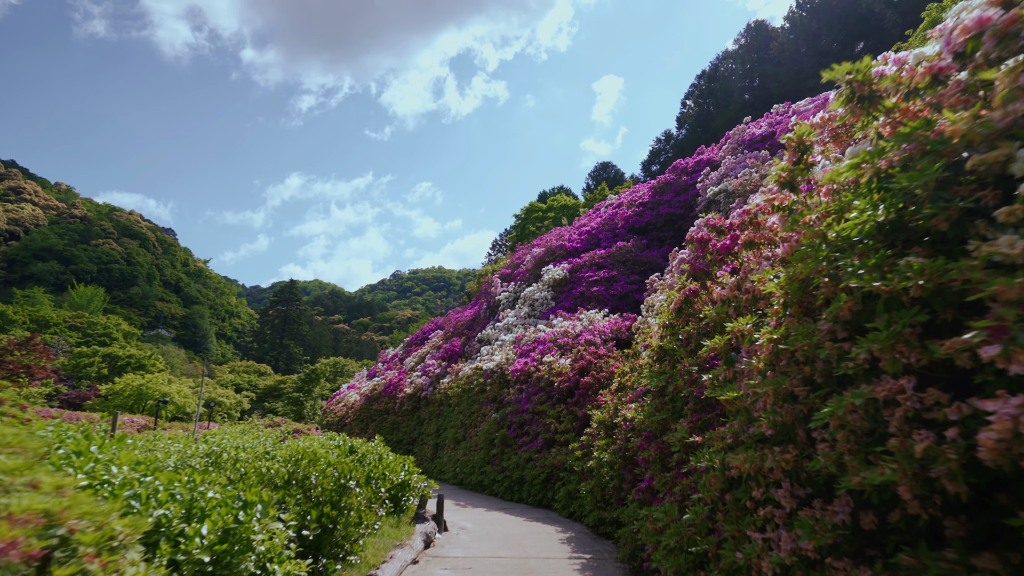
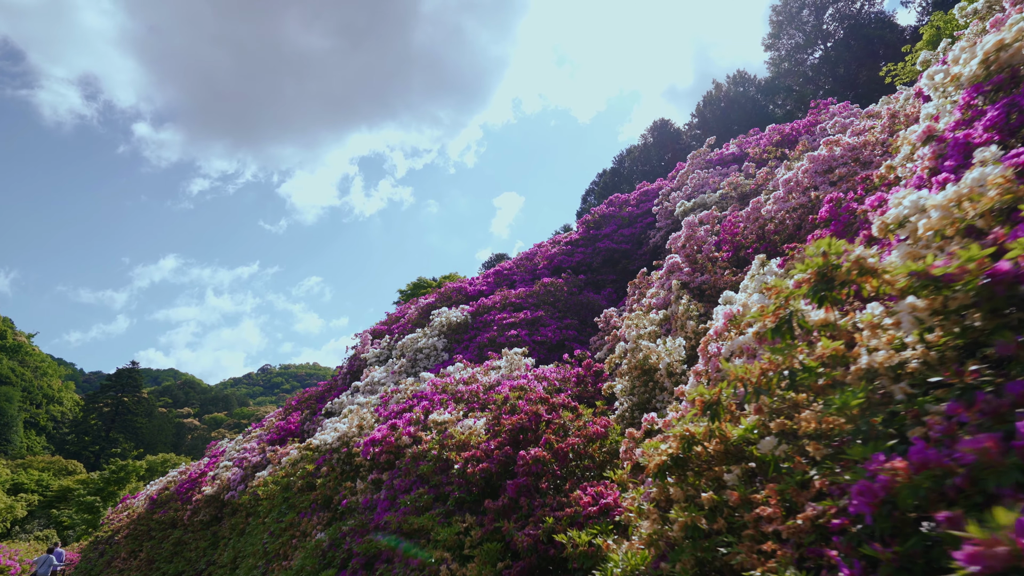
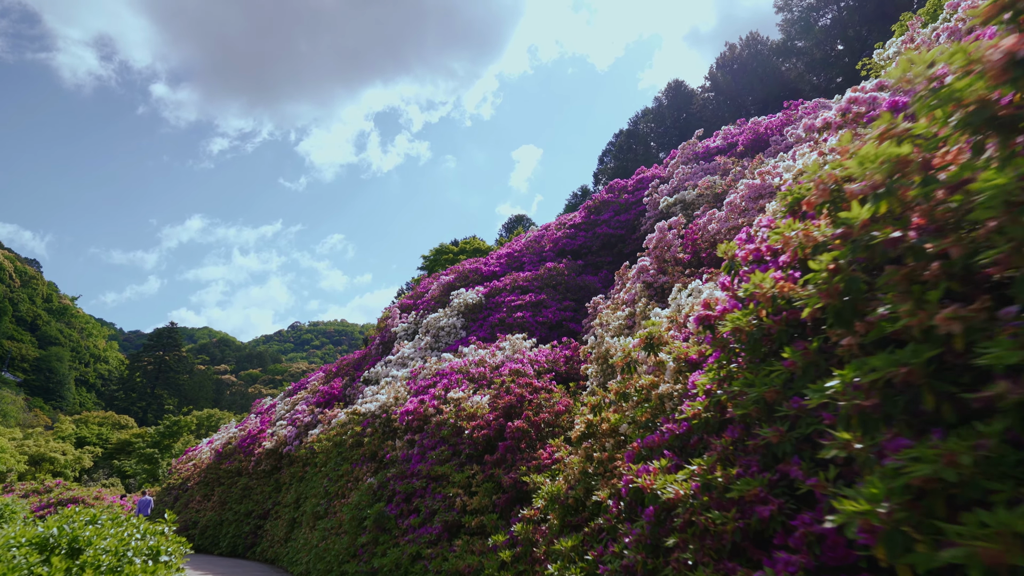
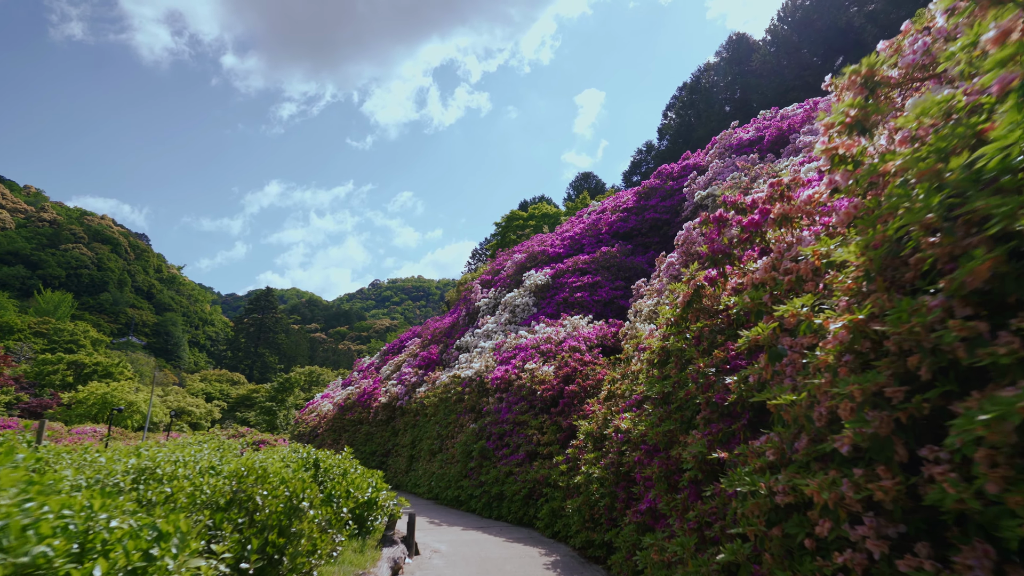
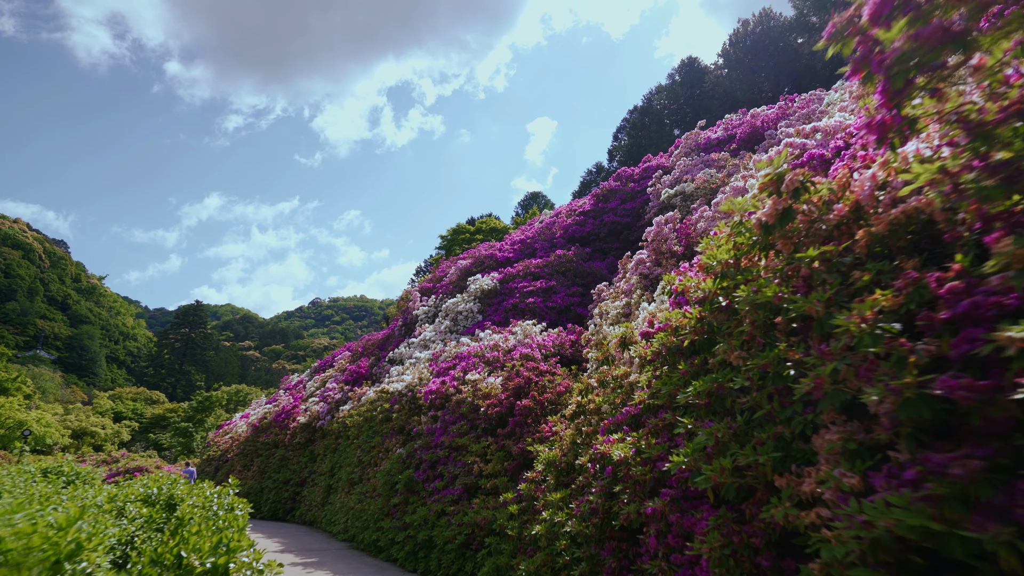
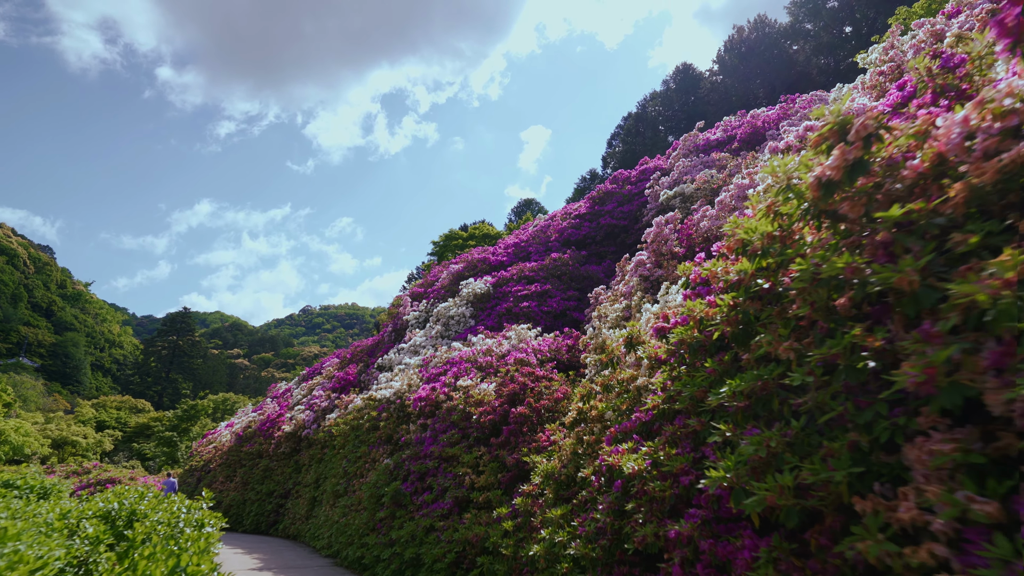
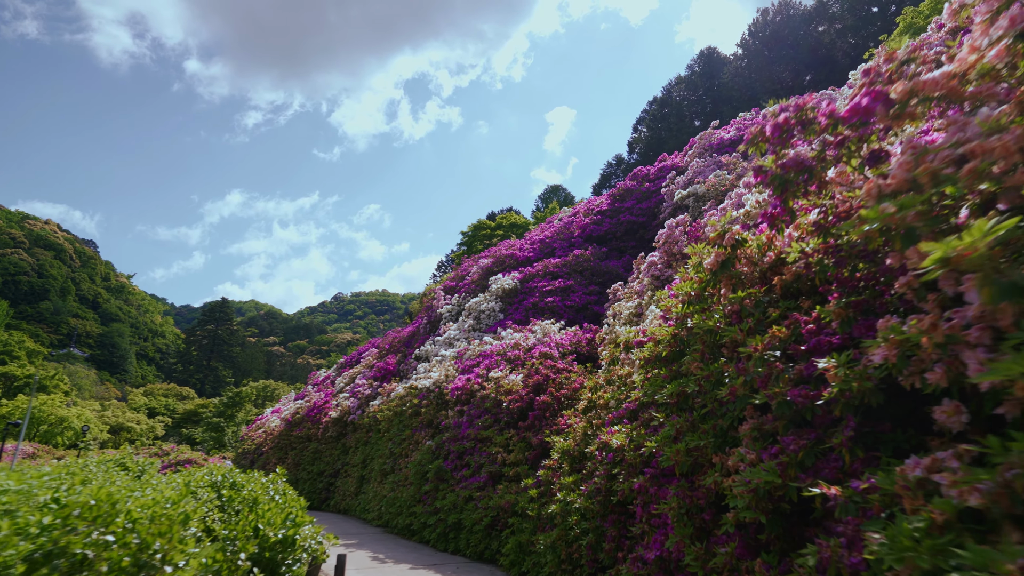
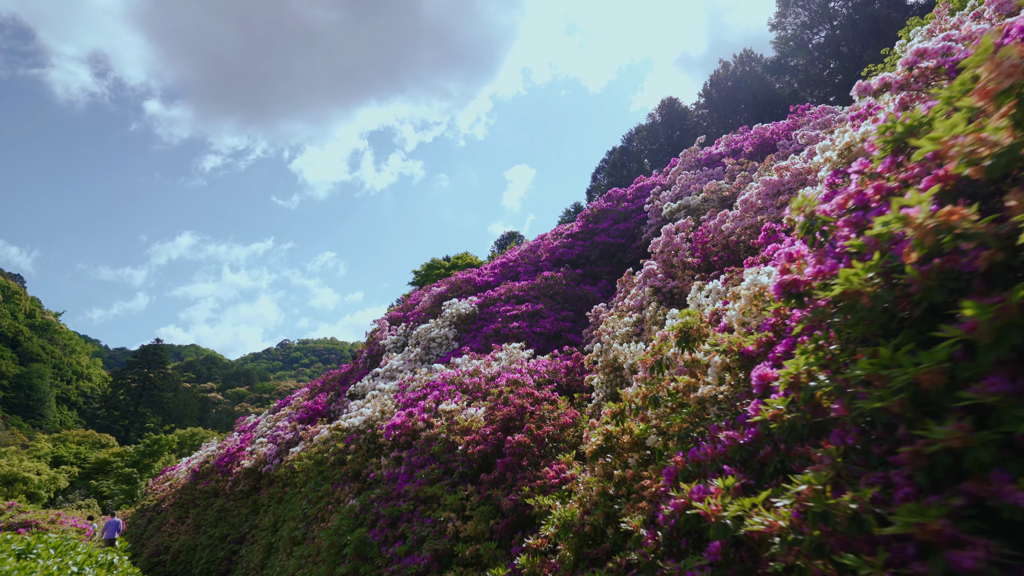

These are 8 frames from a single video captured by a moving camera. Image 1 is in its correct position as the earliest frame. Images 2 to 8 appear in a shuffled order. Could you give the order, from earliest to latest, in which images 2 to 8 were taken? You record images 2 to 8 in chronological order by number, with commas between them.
4, 7, 5, 6, 3, 8, 2
